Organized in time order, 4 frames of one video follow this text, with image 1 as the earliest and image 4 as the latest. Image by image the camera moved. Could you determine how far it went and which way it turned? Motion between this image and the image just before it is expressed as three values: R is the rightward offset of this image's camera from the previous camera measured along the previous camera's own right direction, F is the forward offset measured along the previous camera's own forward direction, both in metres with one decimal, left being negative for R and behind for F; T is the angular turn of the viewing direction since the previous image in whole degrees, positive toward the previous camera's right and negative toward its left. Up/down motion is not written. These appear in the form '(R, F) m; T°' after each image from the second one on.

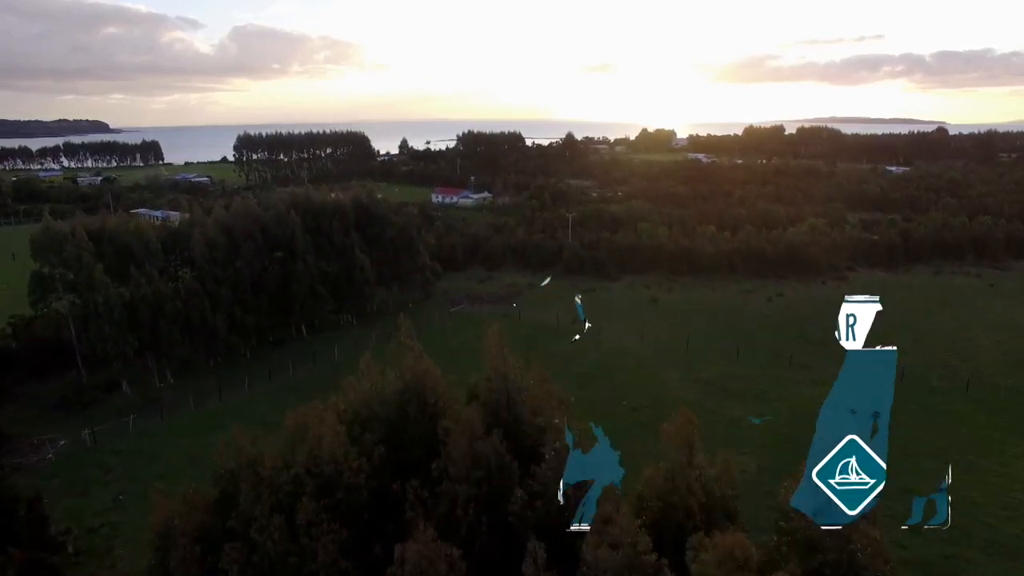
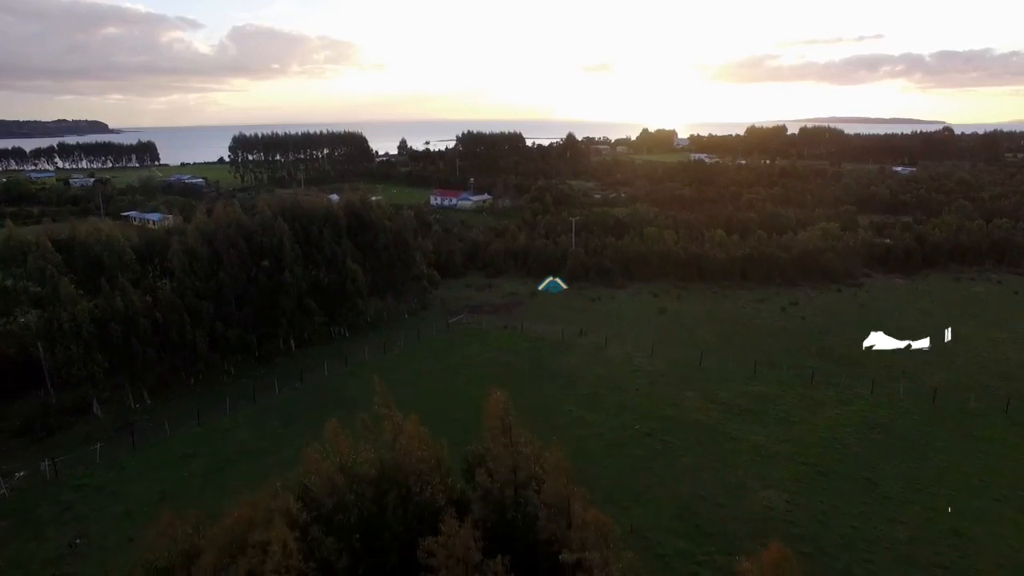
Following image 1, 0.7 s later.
(-0.1, +1.6) m; 0°
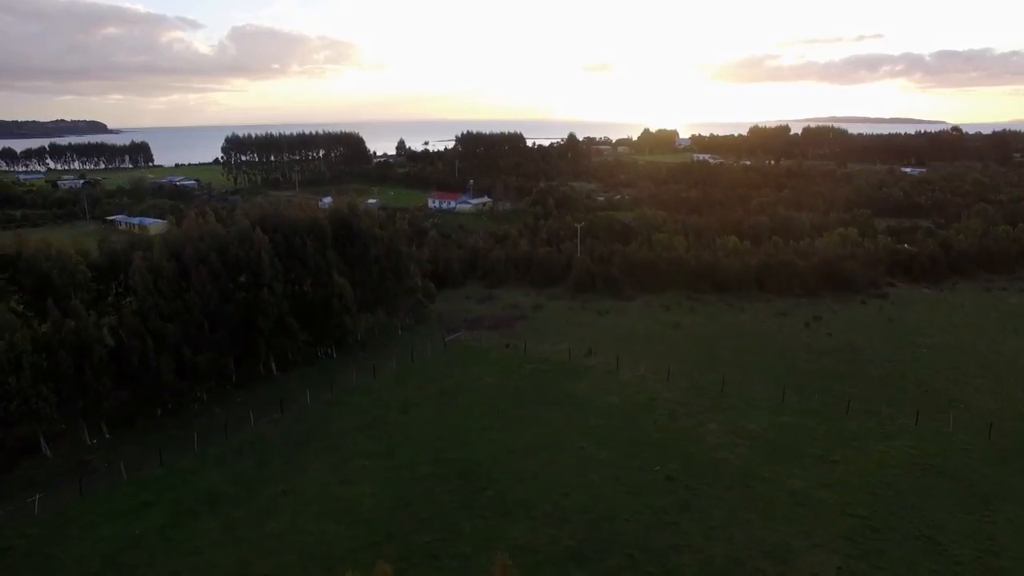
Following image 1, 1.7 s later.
(-0.1, +2.3) m; 0°
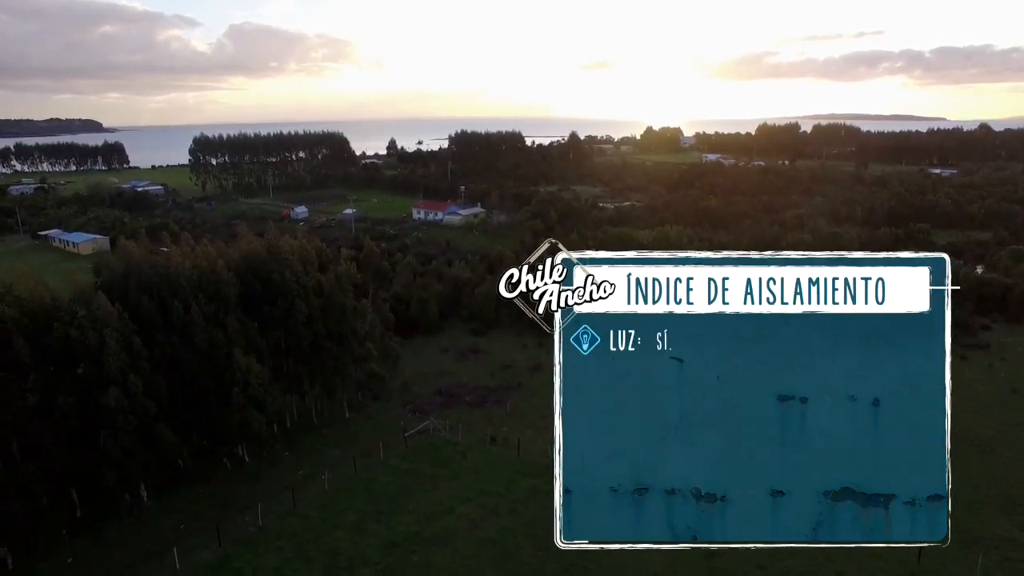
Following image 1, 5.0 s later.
(+0.3, +7.8) m; 0°
